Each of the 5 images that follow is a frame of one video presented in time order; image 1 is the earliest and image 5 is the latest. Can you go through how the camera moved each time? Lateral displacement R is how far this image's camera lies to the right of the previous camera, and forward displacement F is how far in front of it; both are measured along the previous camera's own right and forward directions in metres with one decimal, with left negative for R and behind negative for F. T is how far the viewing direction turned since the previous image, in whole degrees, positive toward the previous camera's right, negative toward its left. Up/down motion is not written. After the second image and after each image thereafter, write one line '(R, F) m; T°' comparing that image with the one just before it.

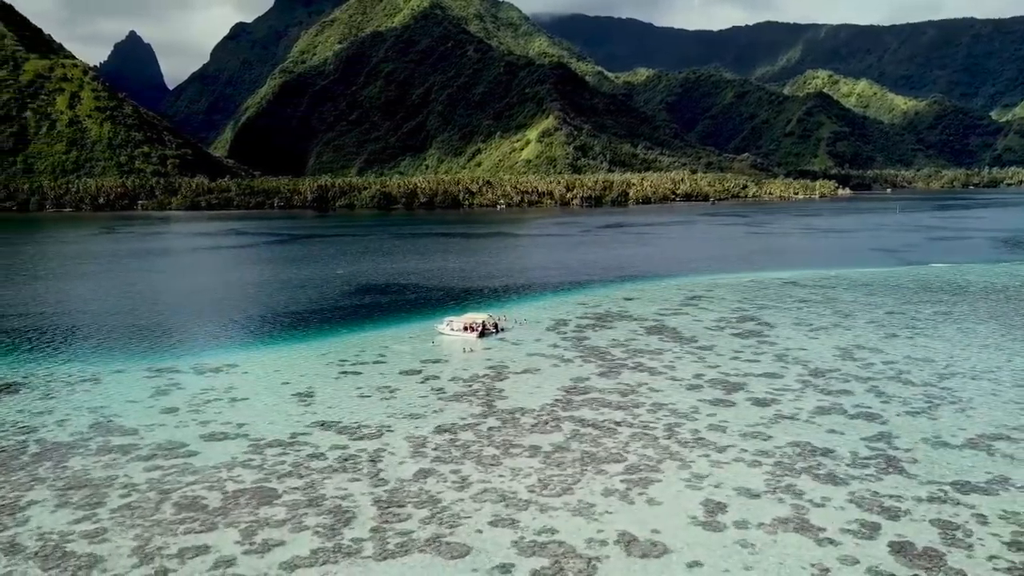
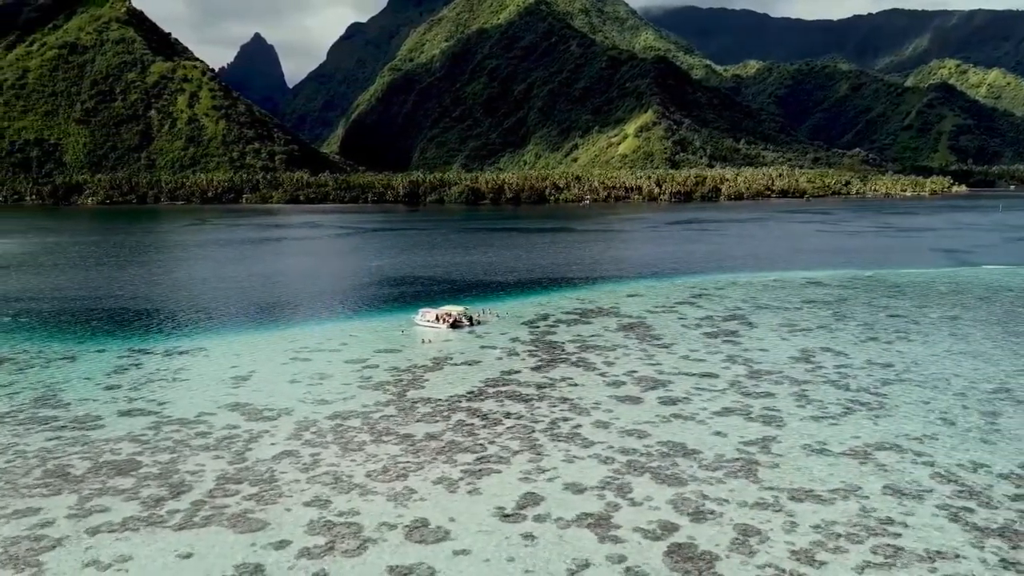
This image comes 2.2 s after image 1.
(+8.3, +0.1) m; -8°
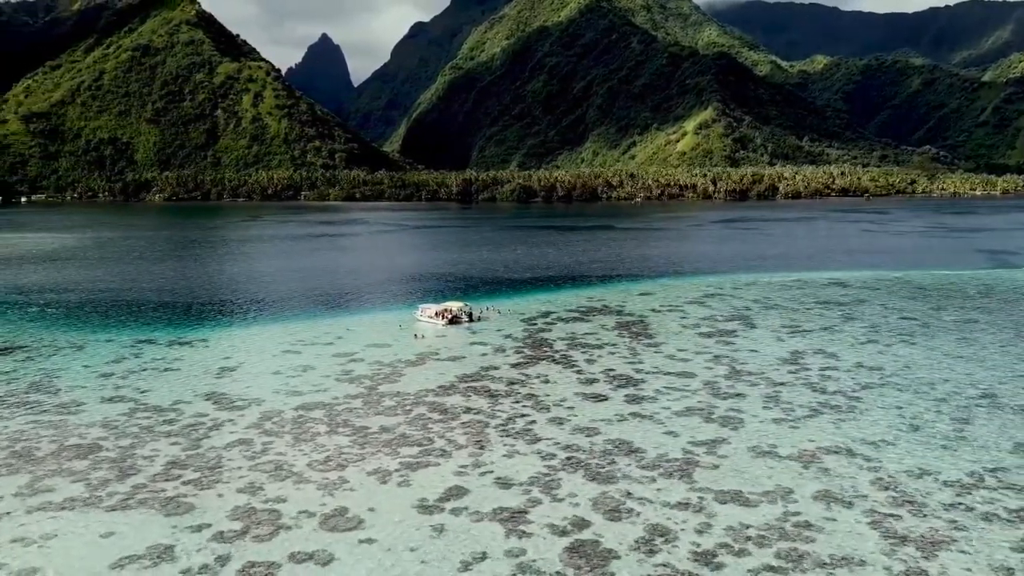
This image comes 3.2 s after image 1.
(+3.9, -0.1) m; -4°
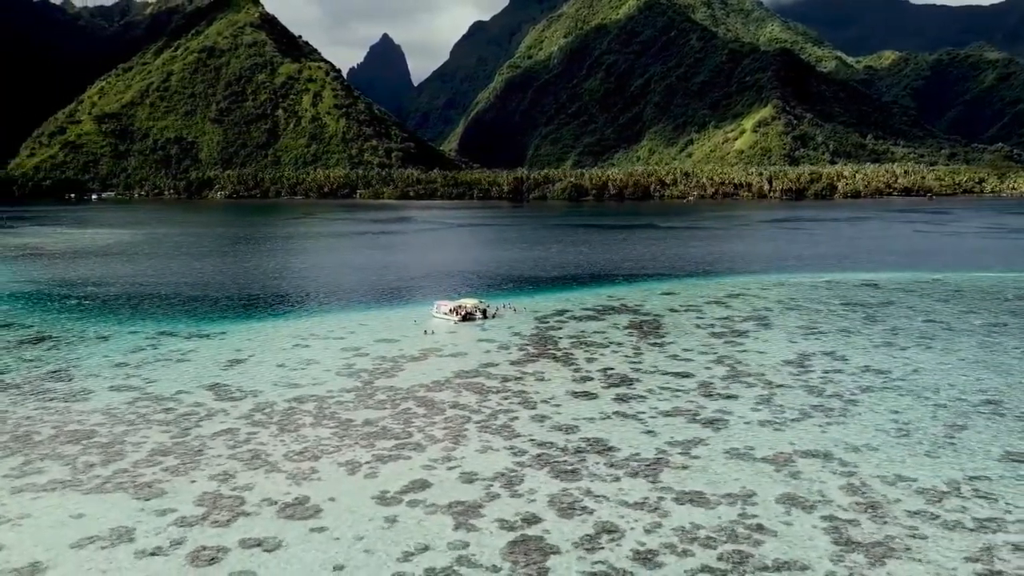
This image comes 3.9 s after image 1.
(+2.8, -0.1) m; -4°
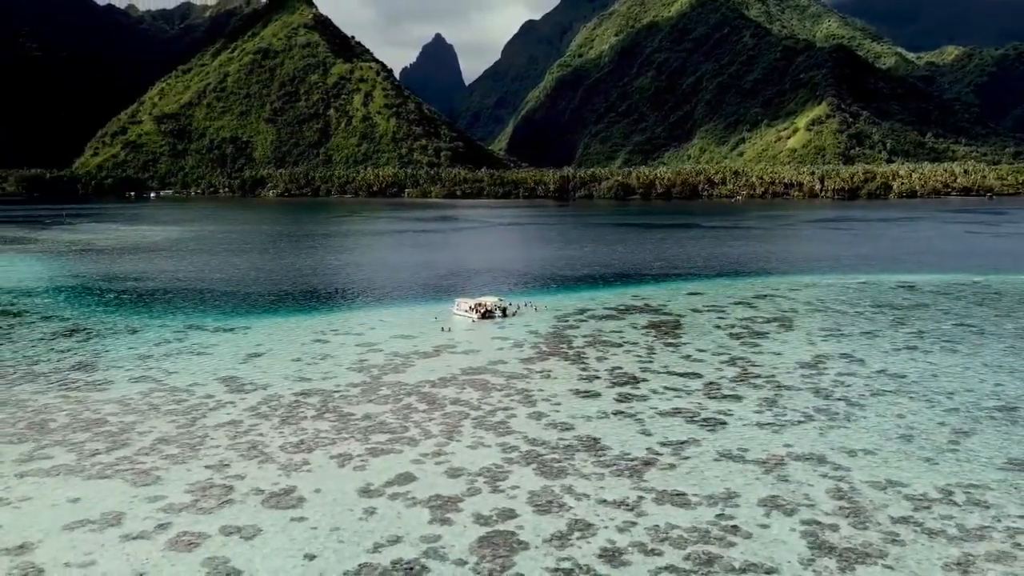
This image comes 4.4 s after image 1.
(+1.9, -0.1) m; -4°
